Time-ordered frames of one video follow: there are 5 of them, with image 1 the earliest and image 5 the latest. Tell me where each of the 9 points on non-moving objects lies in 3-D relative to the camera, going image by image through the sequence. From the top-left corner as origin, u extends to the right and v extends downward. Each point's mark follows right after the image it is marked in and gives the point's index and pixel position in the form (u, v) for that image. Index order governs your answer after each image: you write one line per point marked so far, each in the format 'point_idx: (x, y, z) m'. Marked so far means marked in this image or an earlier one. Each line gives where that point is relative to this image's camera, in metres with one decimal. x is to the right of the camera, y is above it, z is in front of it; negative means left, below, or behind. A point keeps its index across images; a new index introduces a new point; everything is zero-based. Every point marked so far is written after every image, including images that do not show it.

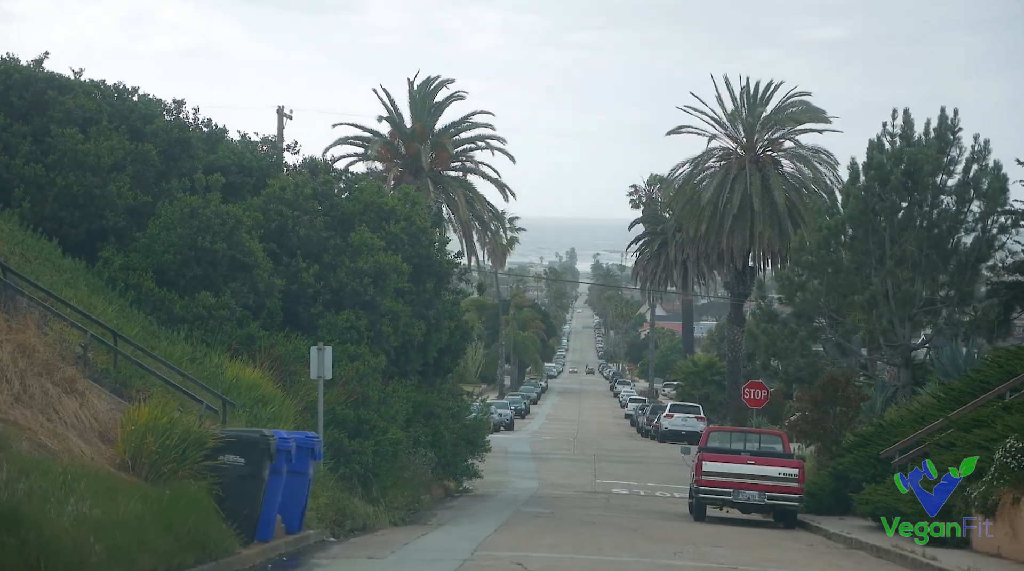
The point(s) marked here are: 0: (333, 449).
0: (-2.6, -2.3, +19.6) m
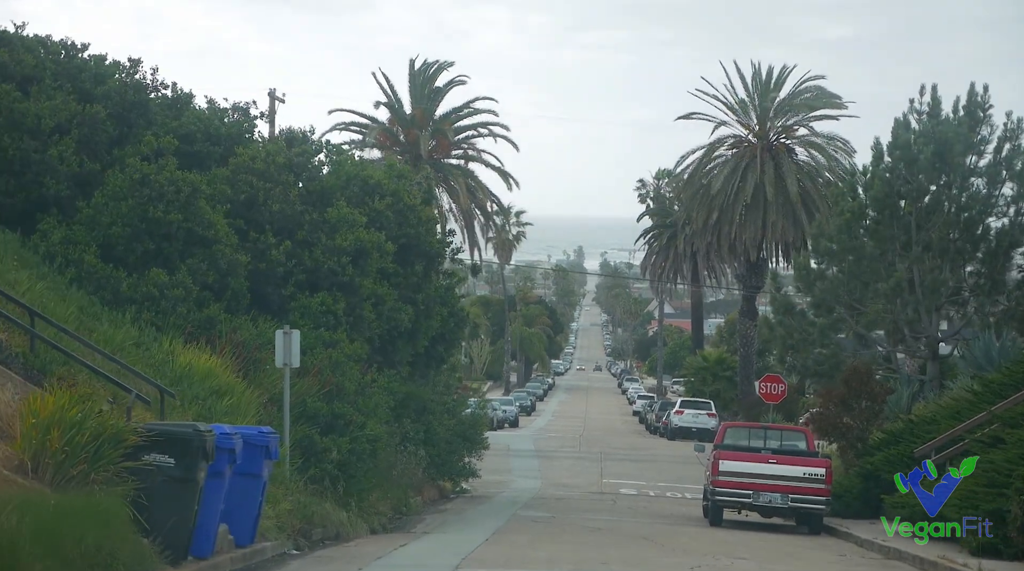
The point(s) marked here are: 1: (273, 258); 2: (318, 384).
0: (-2.7, -2.0, +17.3) m
1: (-3.4, +0.4, +19.5) m
2: (-2.6, -1.3, +18.1) m
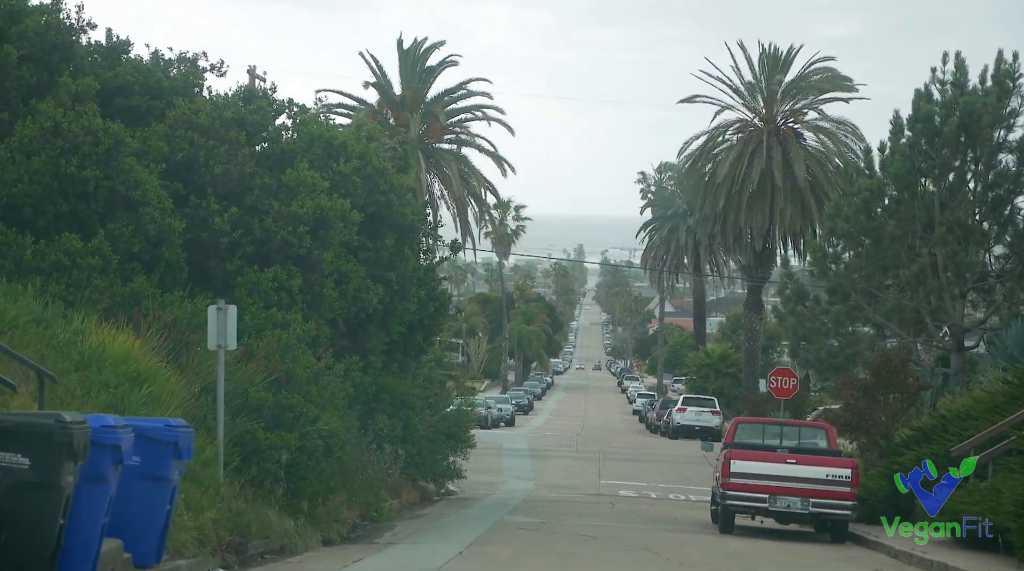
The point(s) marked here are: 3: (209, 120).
0: (-2.9, -1.7, +14.6) m
1: (-3.6, +0.7, +16.8) m
2: (-2.8, -1.0, +15.5) m
3: (-3.9, +2.1, +17.5) m
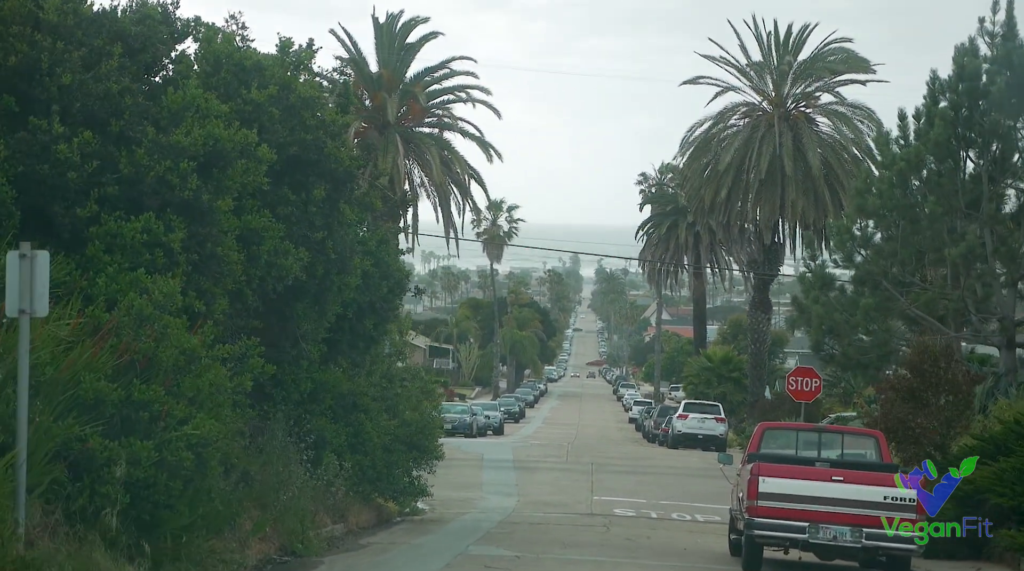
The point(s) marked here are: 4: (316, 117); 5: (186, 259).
0: (-3.3, -1.3, +10.1) m
1: (-4.0, +1.2, +12.3) m
2: (-3.2, -0.5, +10.9) m
3: (-4.3, +2.5, +13.0) m
4: (-2.2, +1.9, +15.8) m
5: (-3.1, +0.3, +13.0) m
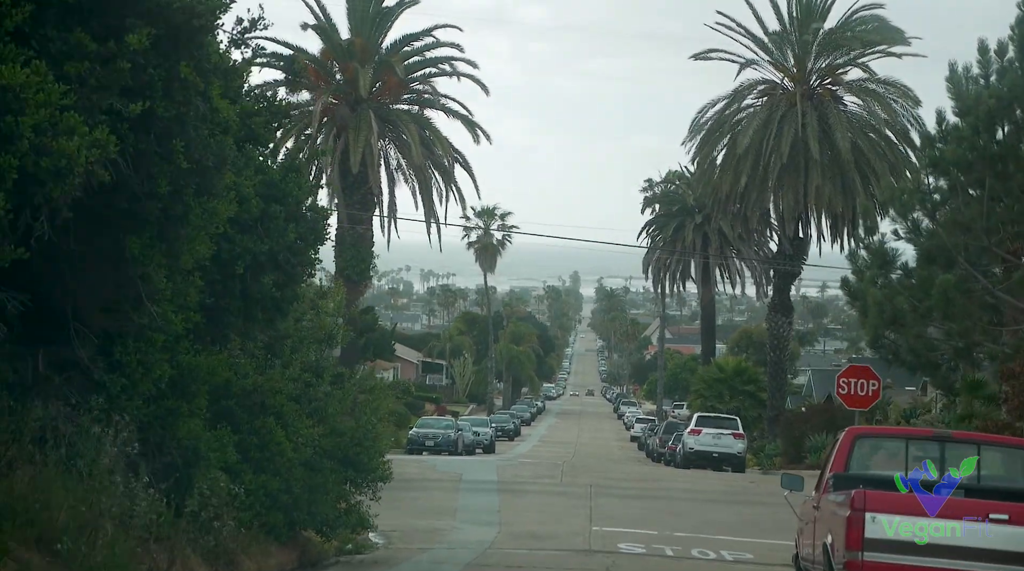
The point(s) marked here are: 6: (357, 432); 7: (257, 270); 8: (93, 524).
0: (-3.7, -0.6, +4.0) m
1: (-4.4, +1.8, +6.2) m
2: (-3.6, +0.2, +4.9) m
3: (-4.6, +3.2, +6.9) m
4: (-2.6, +2.5, +9.8) m
5: (-3.5, +0.9, +7.0) m
6: (-1.9, -1.9, +17.6) m
7: (-2.5, +0.2, +13.6) m
8: (-3.0, -1.8, +10.4) m
